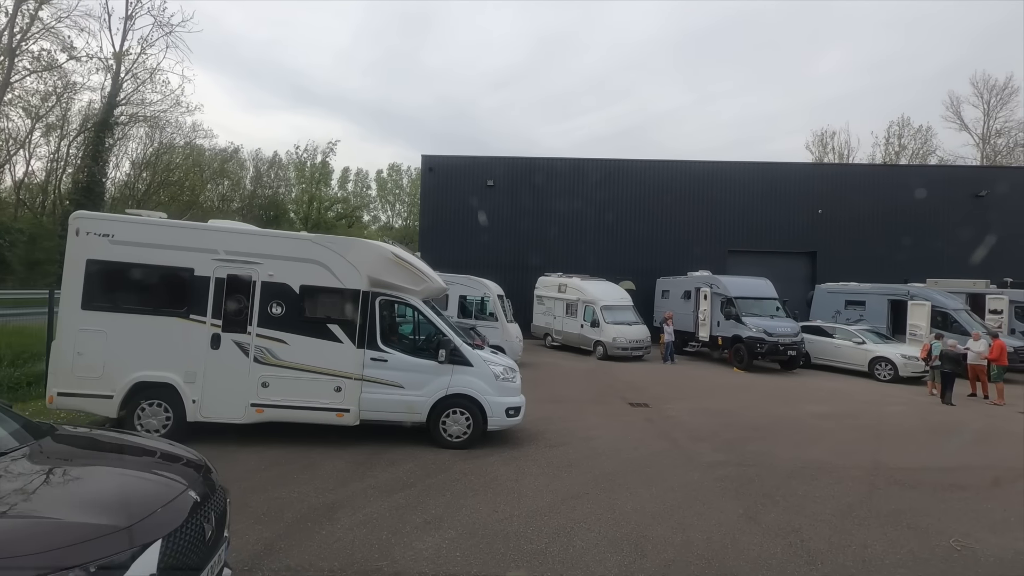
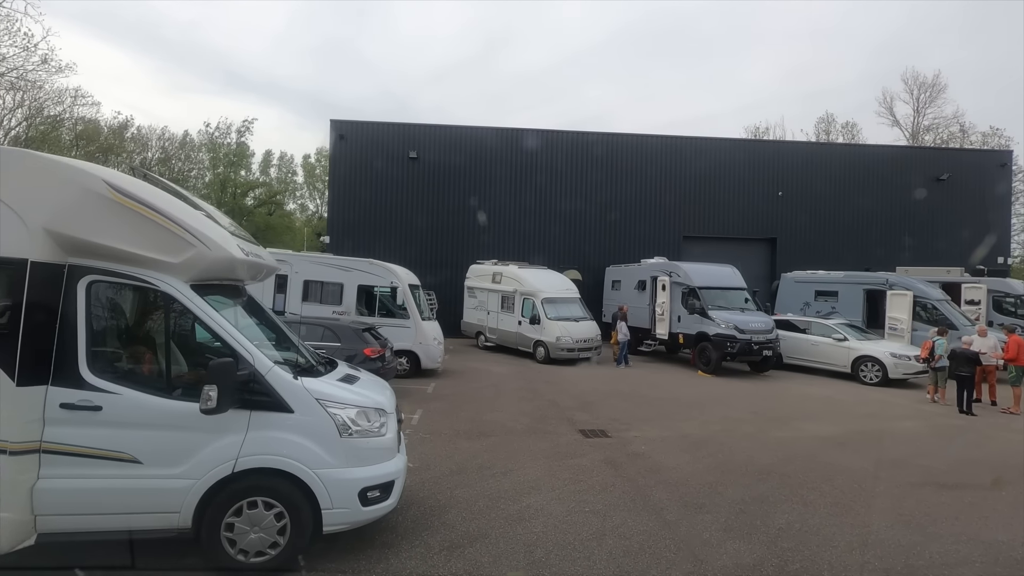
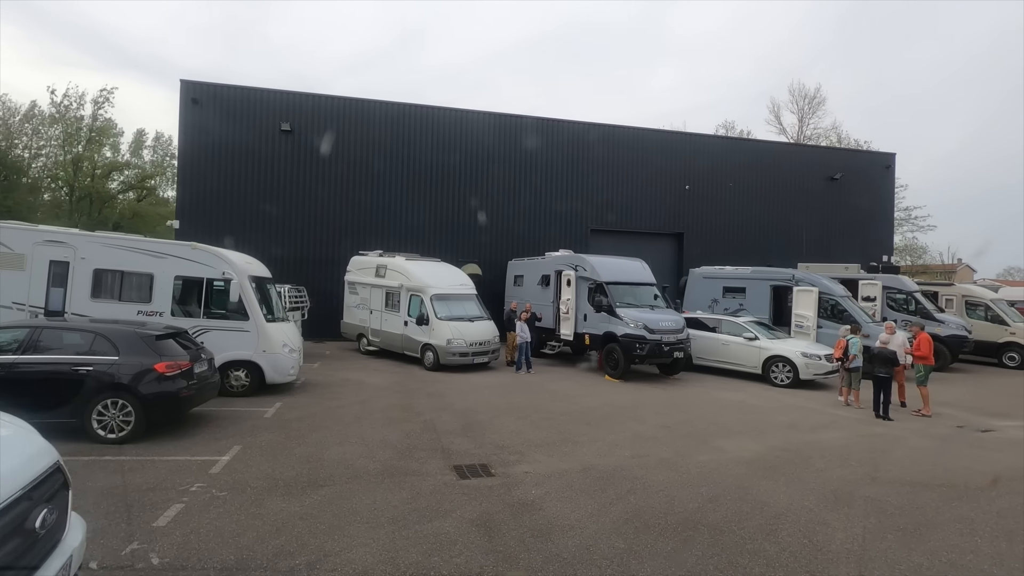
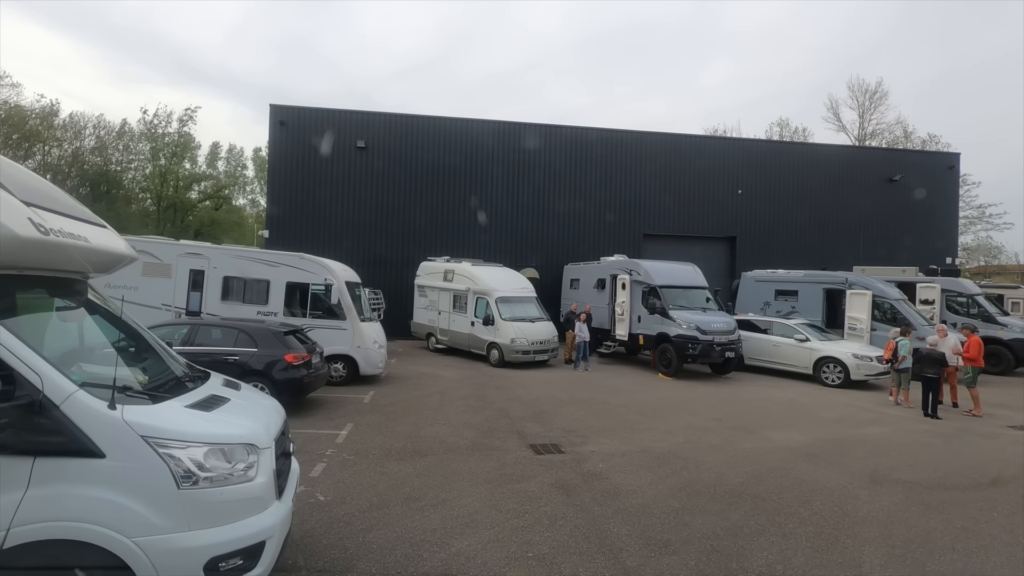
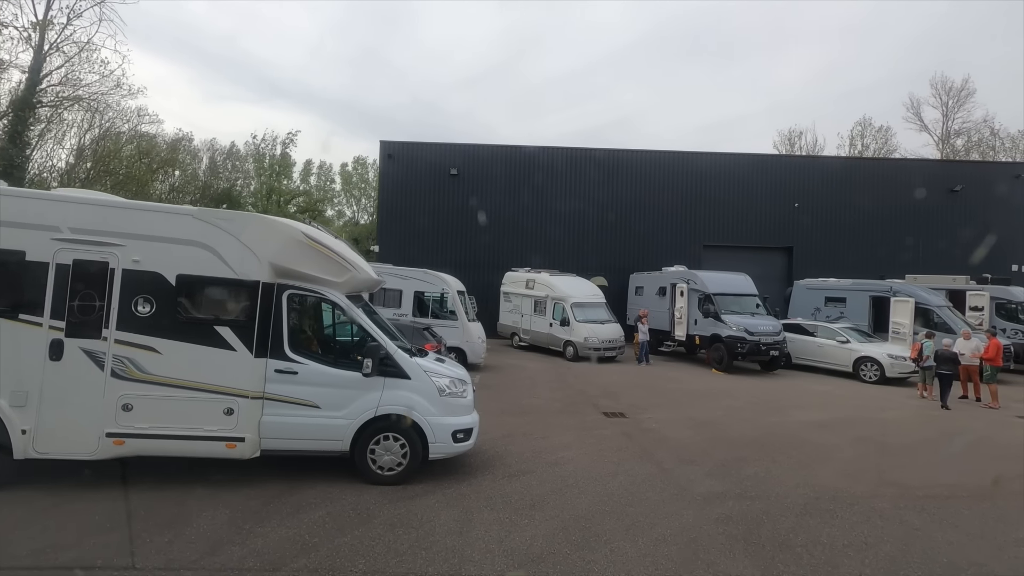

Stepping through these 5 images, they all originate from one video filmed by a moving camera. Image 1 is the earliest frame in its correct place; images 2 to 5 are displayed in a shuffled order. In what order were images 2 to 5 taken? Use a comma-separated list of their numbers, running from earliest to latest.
5, 2, 4, 3
